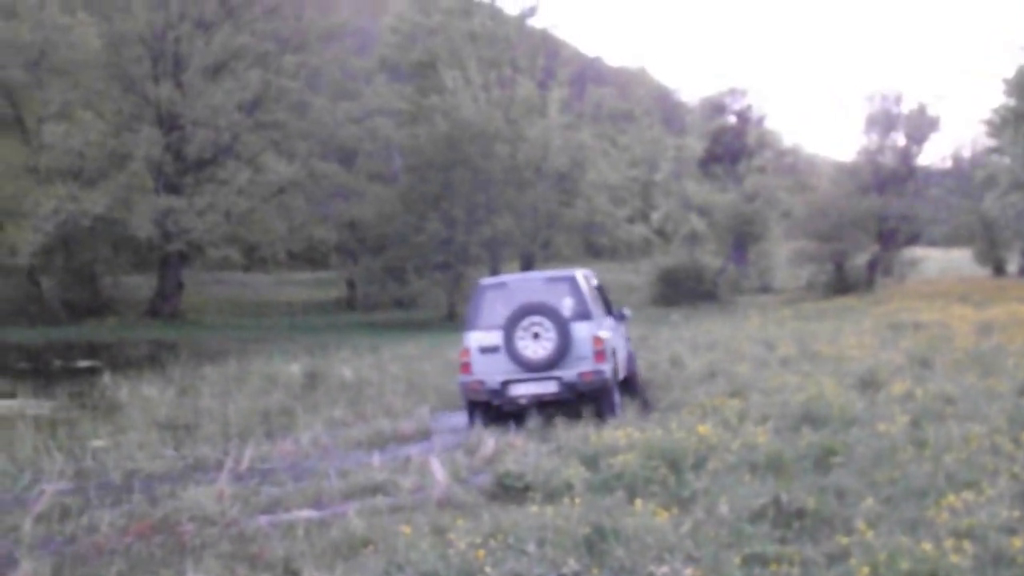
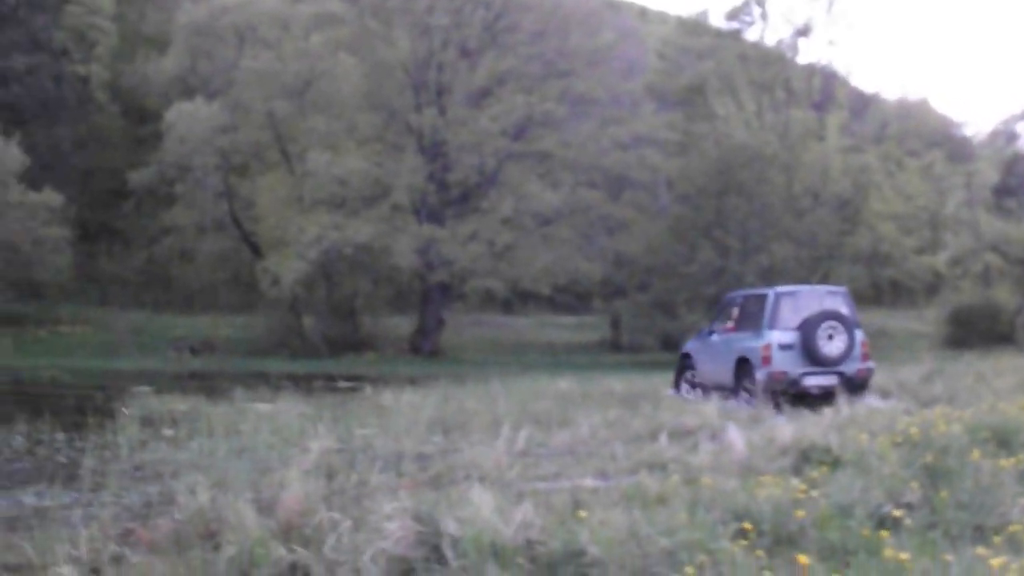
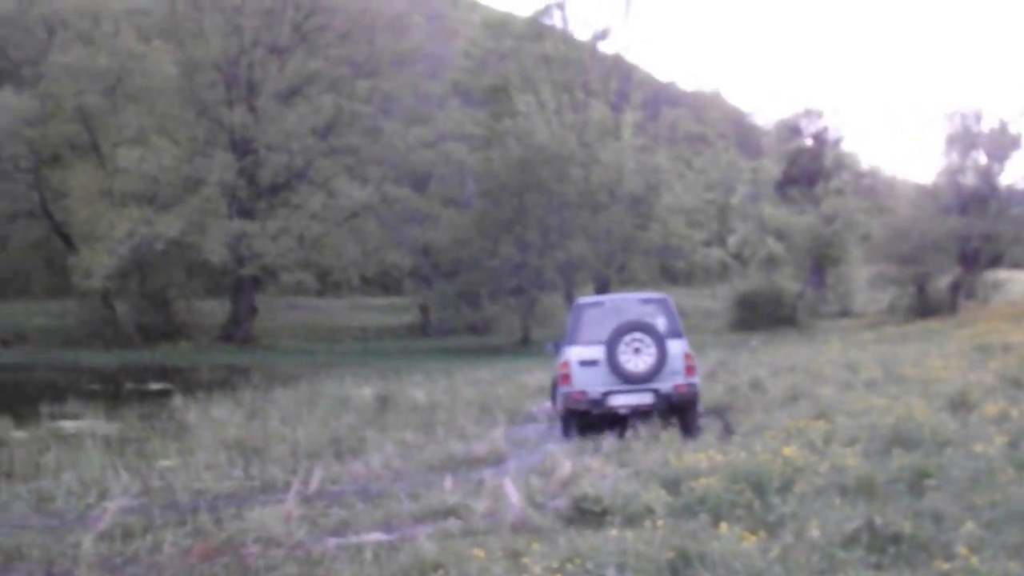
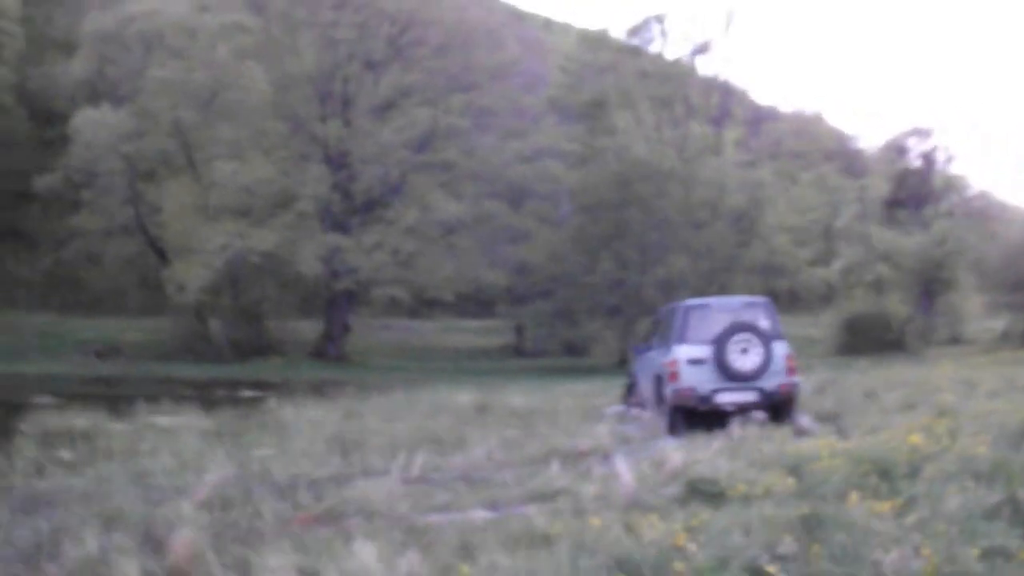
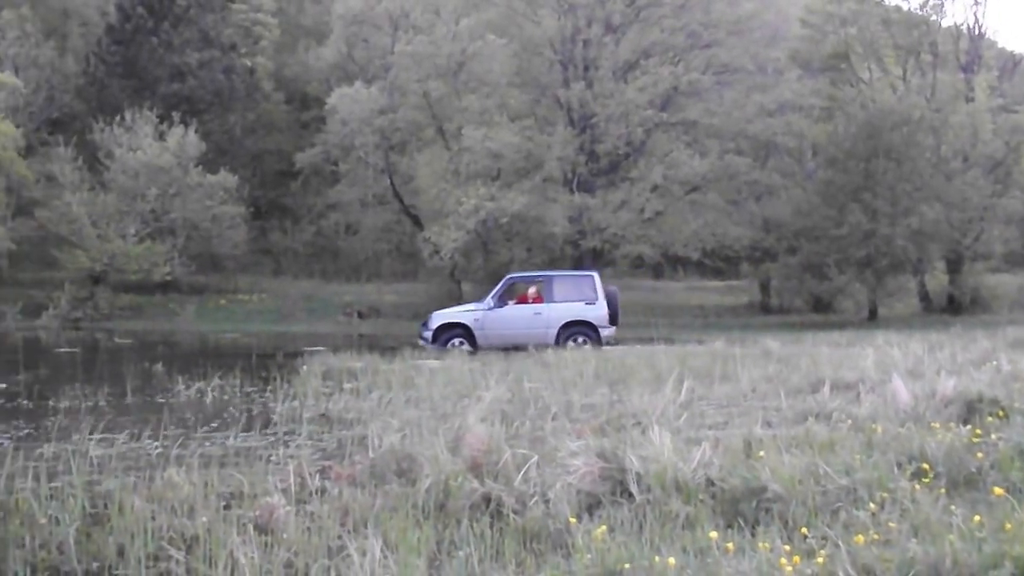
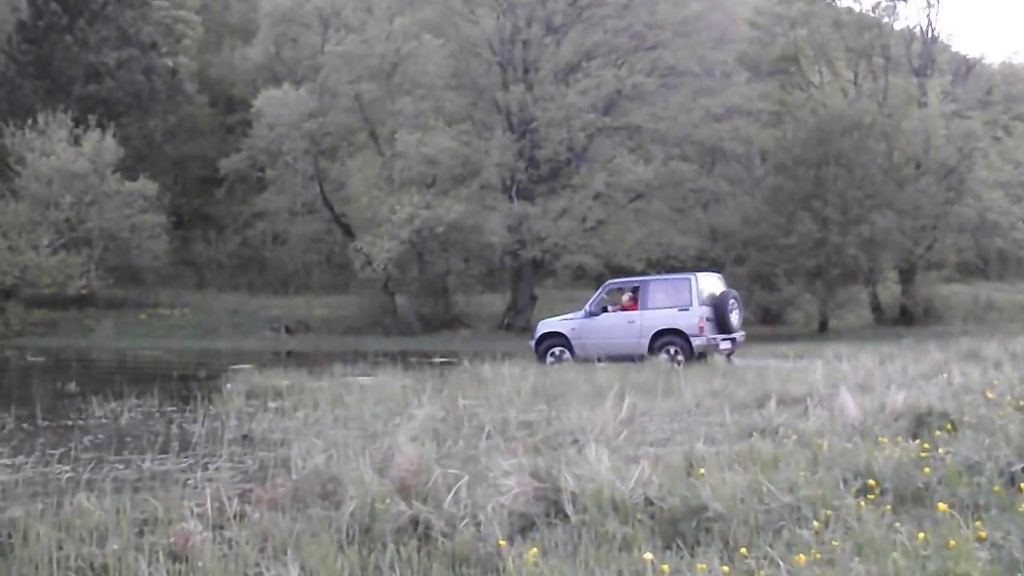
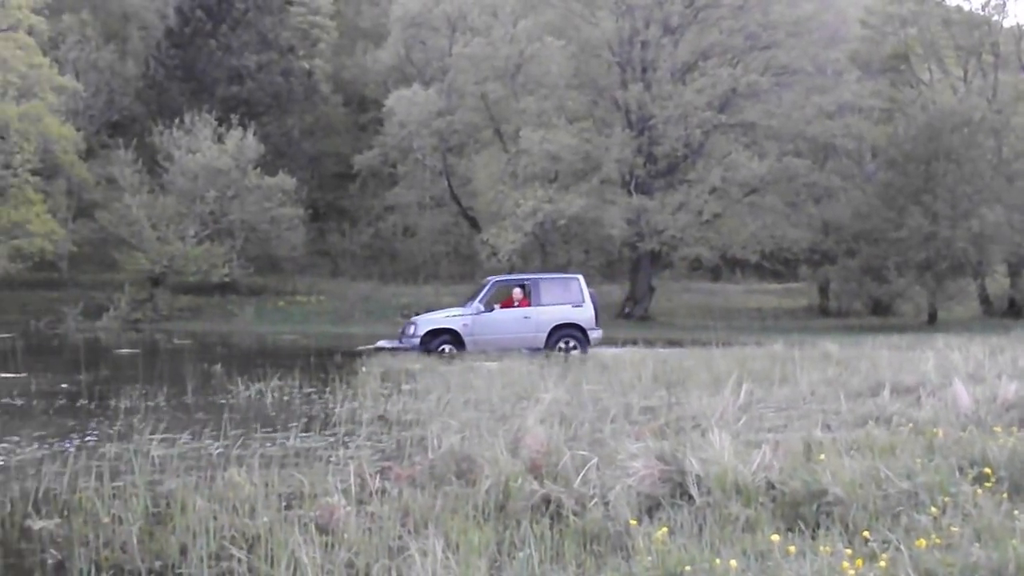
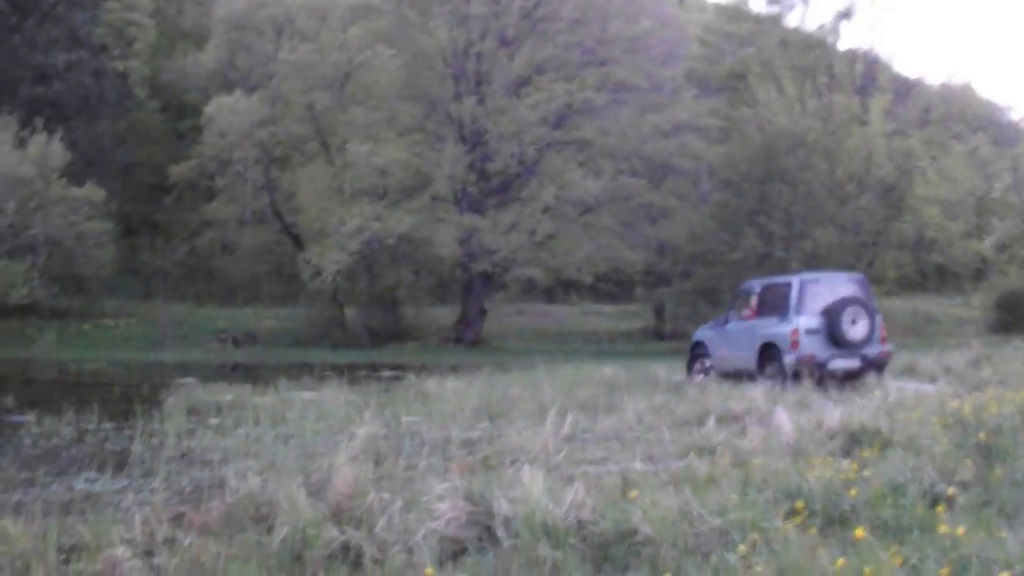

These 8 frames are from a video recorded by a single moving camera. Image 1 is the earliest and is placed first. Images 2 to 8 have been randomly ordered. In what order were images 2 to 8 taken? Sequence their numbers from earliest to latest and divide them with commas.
3, 4, 2, 8, 6, 5, 7
